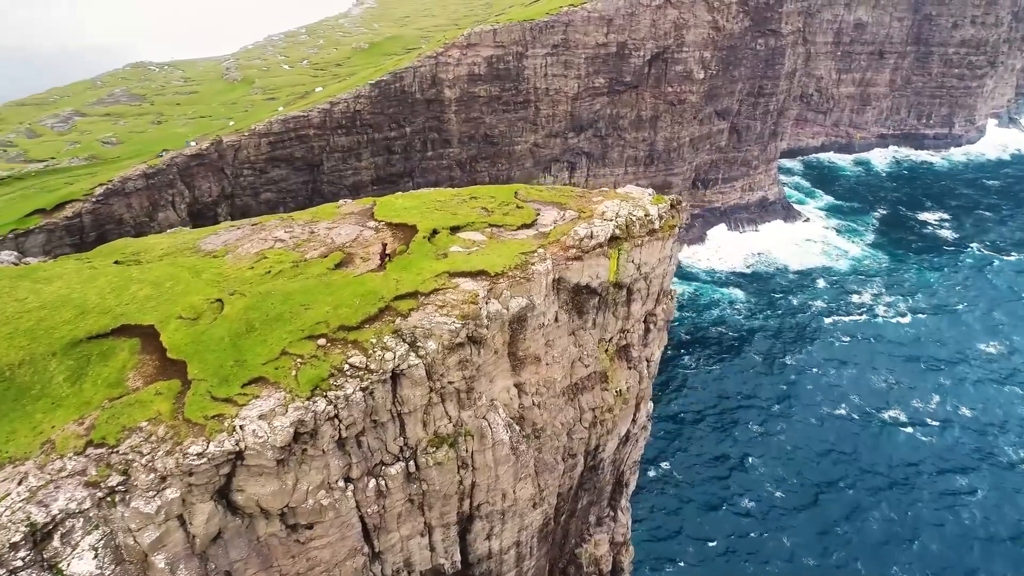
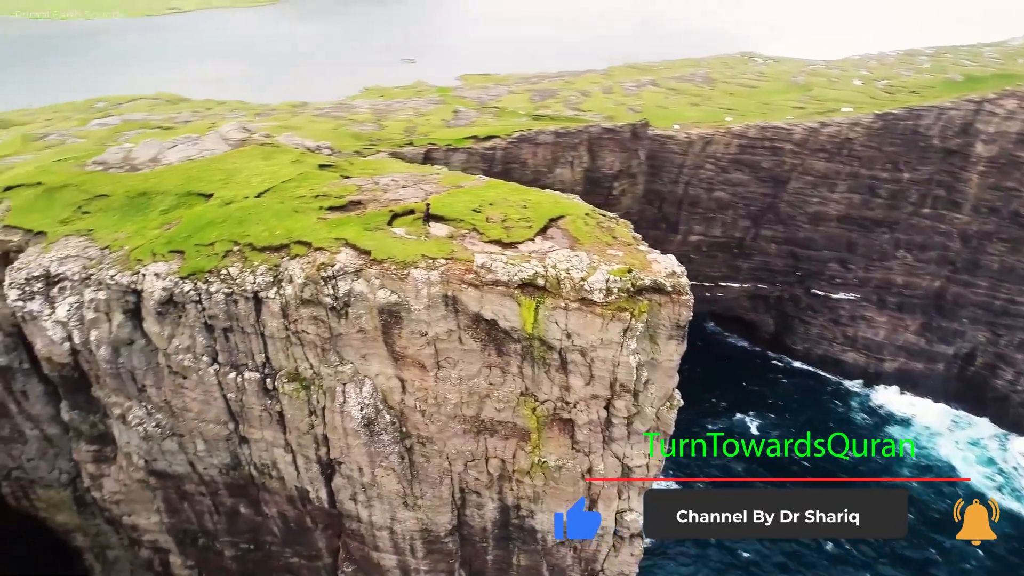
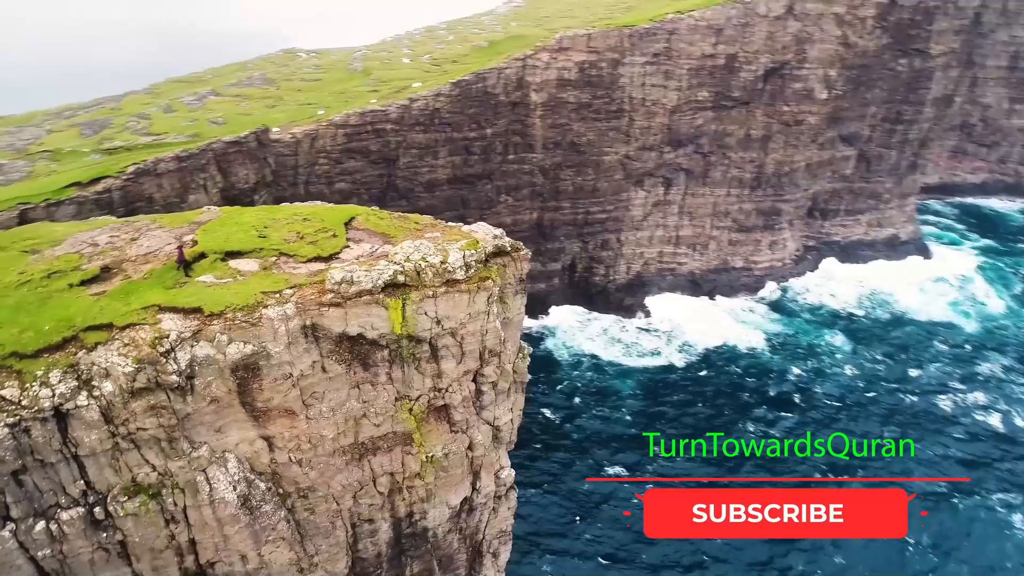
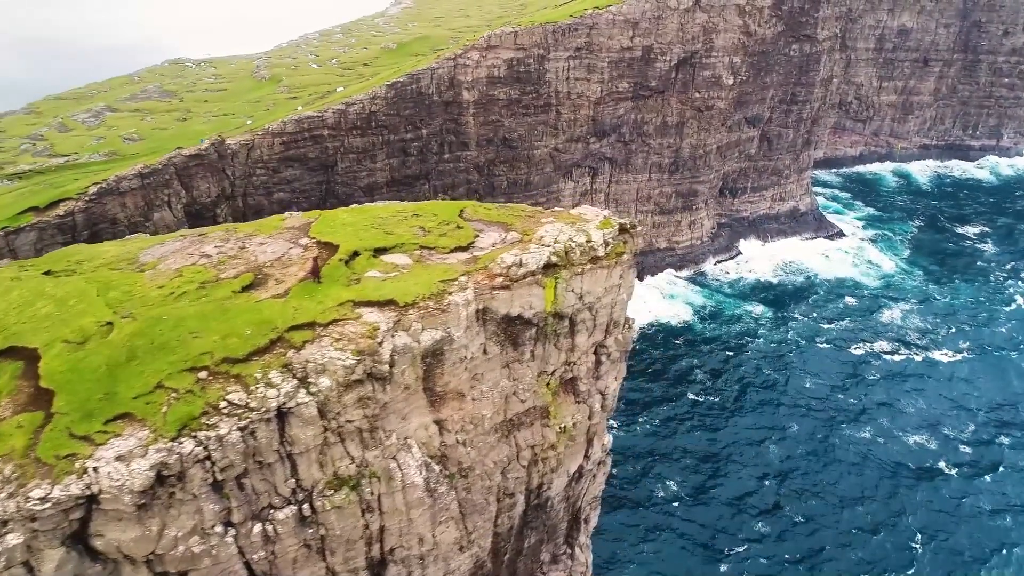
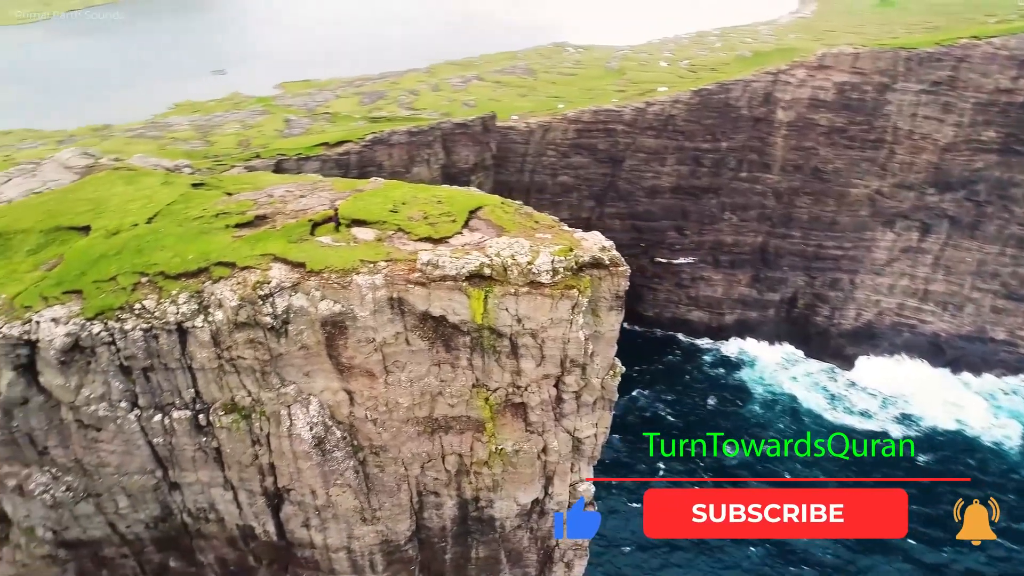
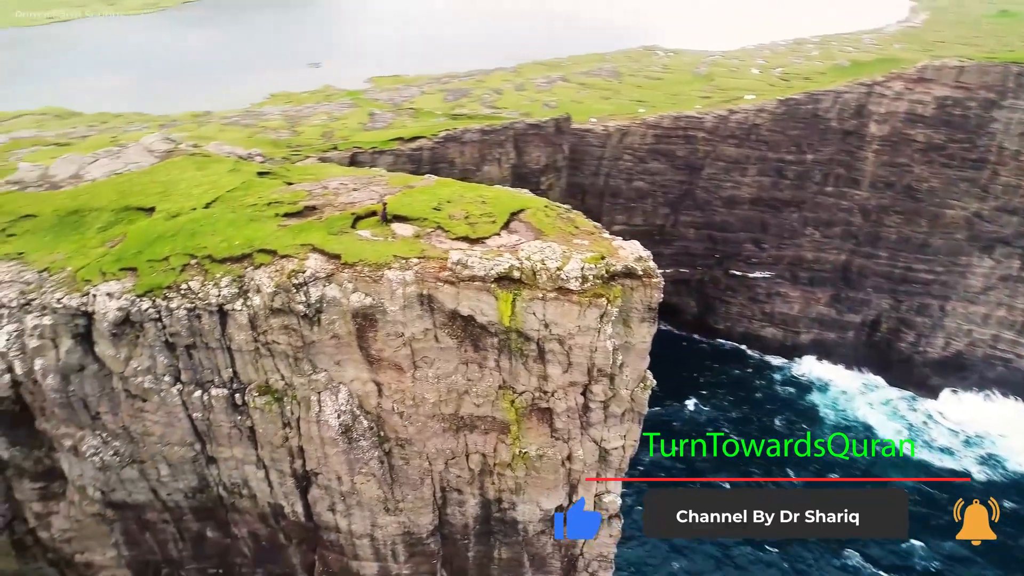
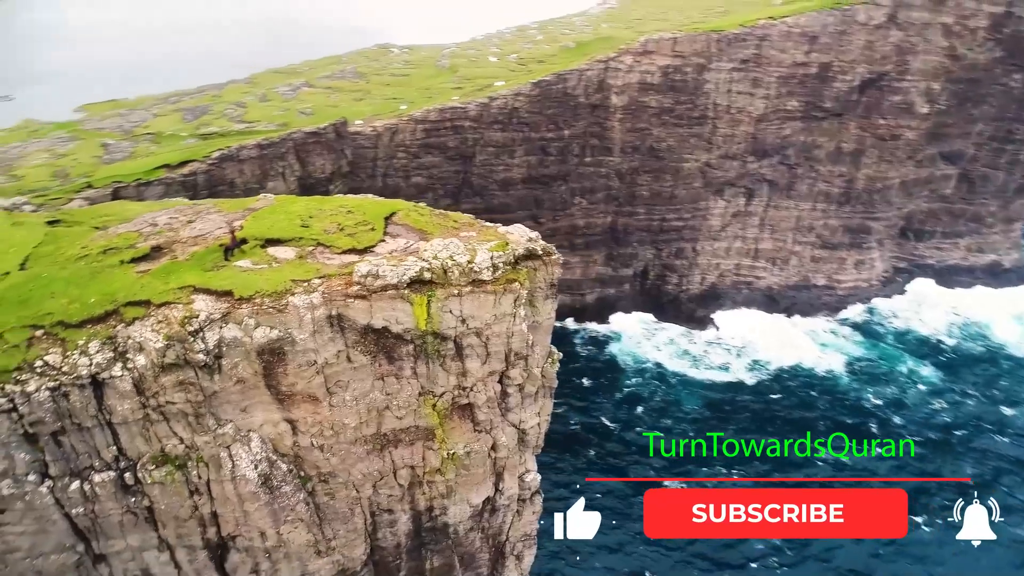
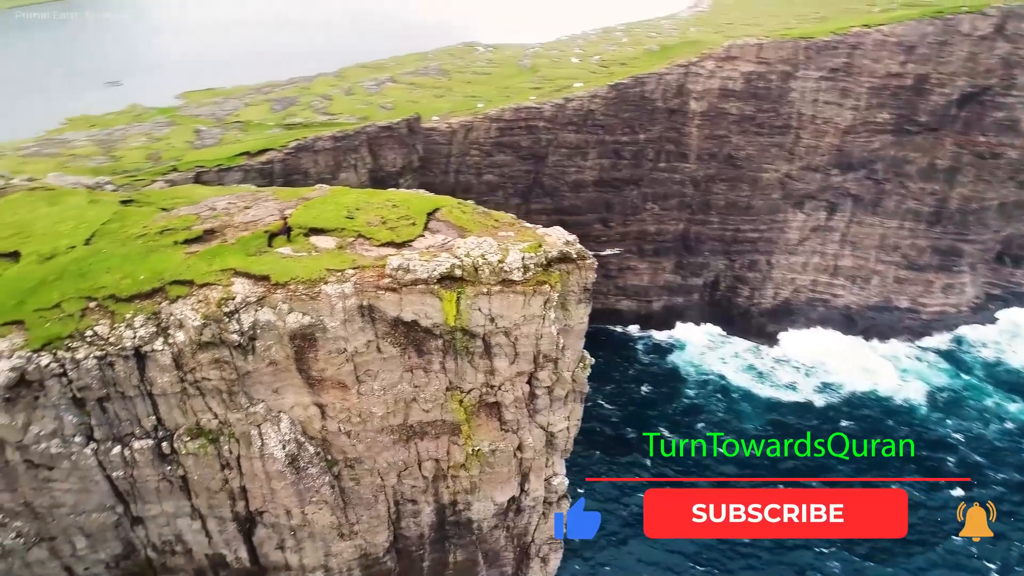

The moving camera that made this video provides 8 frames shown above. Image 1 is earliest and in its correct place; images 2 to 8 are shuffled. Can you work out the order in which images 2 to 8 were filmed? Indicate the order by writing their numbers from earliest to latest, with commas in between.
4, 3, 7, 8, 5, 6, 2
